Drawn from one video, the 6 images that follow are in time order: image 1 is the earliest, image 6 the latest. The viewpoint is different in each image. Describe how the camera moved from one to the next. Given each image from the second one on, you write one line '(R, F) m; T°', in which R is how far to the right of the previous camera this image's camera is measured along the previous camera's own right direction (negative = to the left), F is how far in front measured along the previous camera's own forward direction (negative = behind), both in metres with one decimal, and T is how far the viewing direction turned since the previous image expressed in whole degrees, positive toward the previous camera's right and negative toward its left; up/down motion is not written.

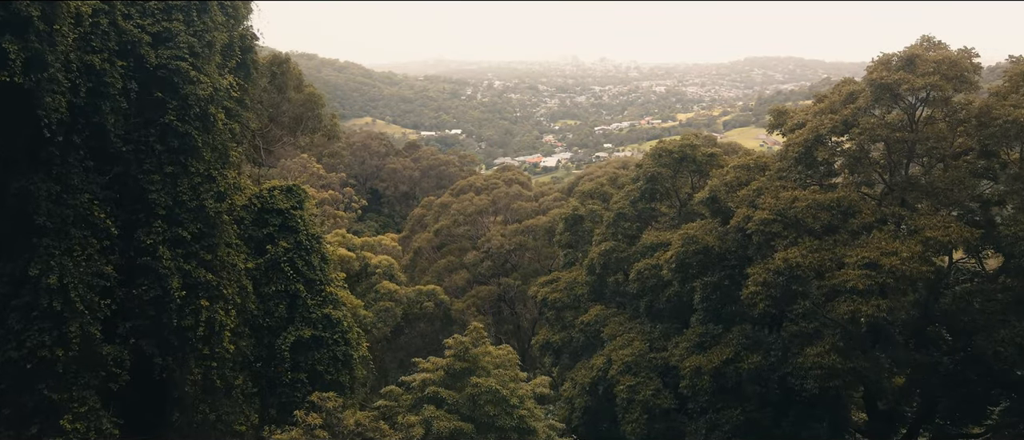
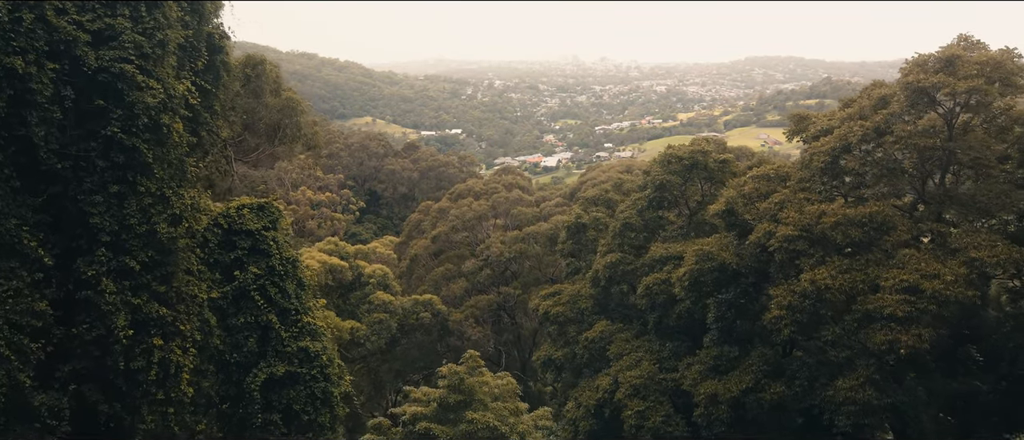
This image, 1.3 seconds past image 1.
(0.0, +1.0) m; 0°
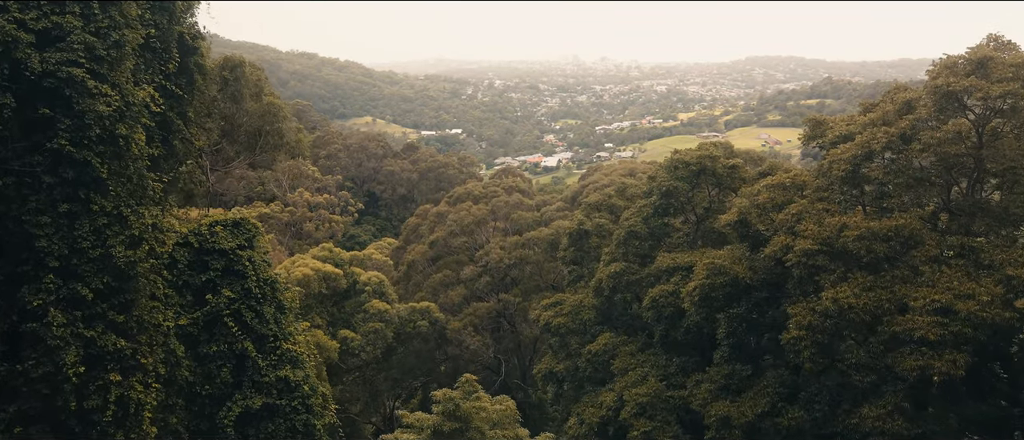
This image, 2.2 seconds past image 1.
(0.0, +0.7) m; 0°
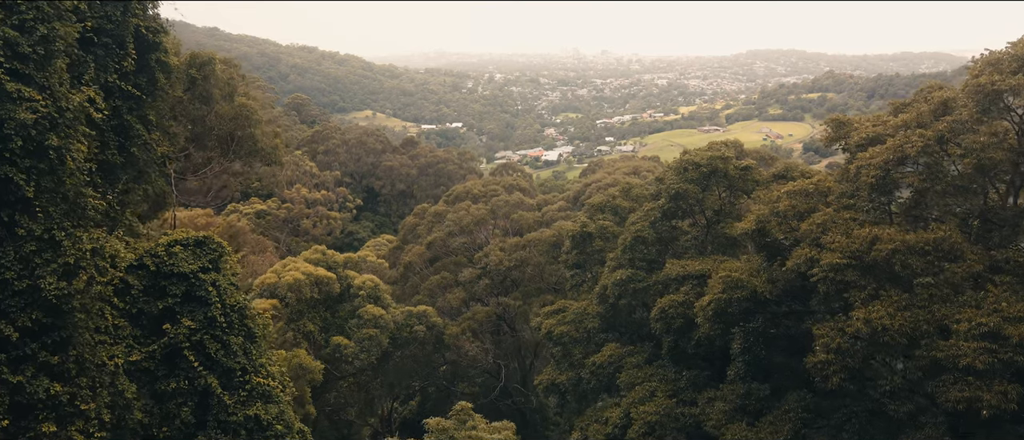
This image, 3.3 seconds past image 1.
(0.0, +0.9) m; 0°
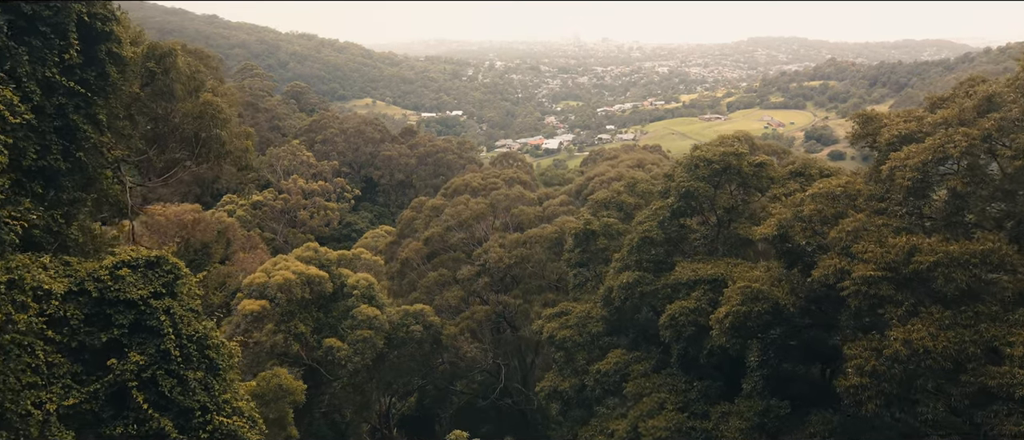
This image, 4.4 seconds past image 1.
(0.0, +0.9) m; 0°
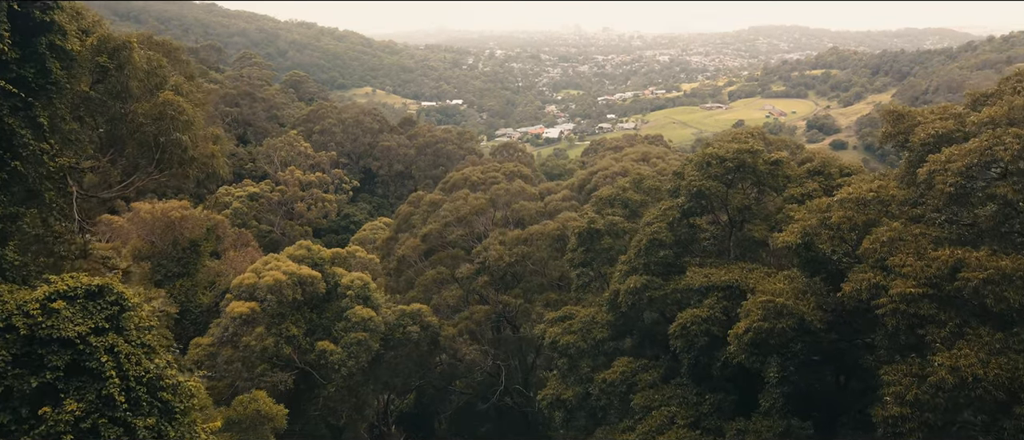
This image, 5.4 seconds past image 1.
(0.0, +0.8) m; 0°
